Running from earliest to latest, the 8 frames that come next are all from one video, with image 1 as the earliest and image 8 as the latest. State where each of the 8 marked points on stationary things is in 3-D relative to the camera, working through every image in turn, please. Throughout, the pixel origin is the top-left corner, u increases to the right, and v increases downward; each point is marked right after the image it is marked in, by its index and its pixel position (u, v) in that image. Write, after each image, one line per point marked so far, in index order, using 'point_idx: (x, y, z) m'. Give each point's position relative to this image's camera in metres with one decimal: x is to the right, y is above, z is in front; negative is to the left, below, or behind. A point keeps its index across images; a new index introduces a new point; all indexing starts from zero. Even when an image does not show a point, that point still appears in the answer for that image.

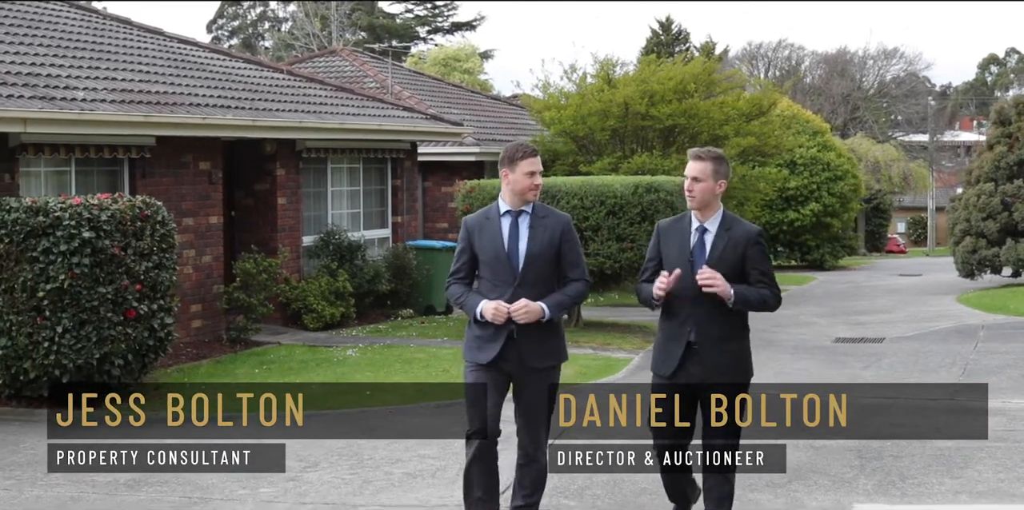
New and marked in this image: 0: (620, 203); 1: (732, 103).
0: (+1.3, +0.6, +13.8) m
1: (+3.7, +2.6, +19.1) m
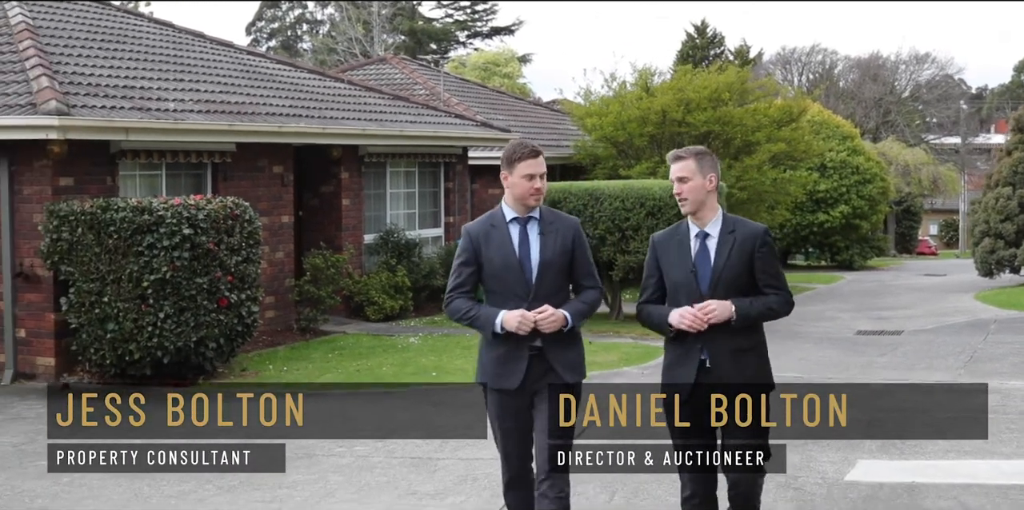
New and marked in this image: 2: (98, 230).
0: (+1.9, +0.7, +14.9) m
1: (+4.5, +2.6, +20.2) m
2: (-3.9, +0.2, +10.7) m
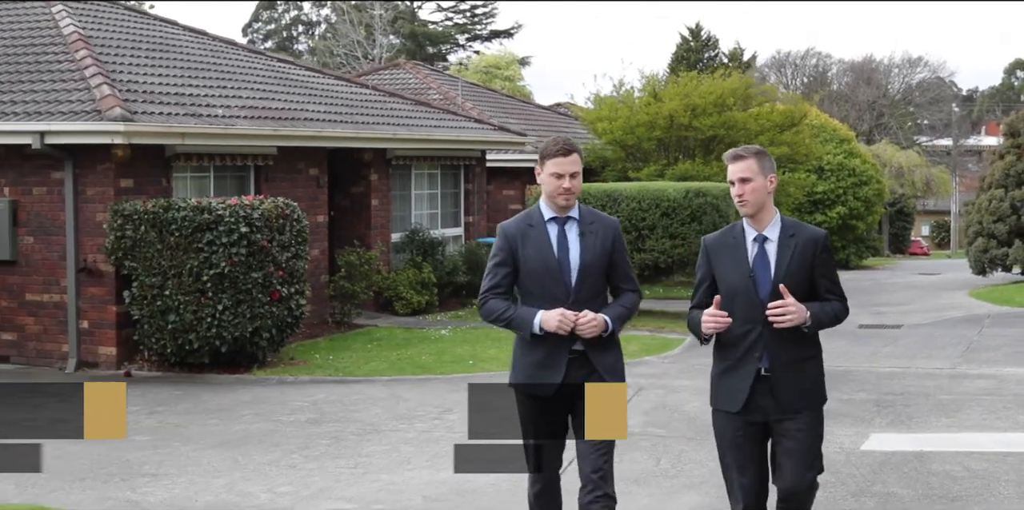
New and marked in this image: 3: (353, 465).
0: (+2.2, +0.7, +15.8) m
1: (+4.7, +2.6, +21.1) m
2: (-3.6, +0.3, +11.6) m
3: (-1.0, -1.3, +7.4) m
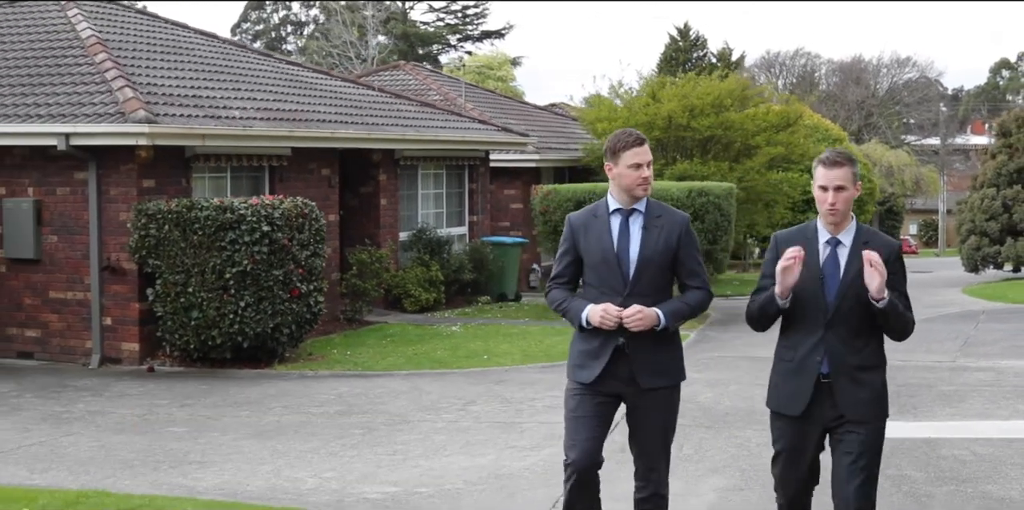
0: (+2.3, +0.7, +16.2) m
1: (+4.7, +2.6, +21.5) m
2: (-3.4, +0.3, +11.9) m
3: (-0.8, -1.3, +7.7) m
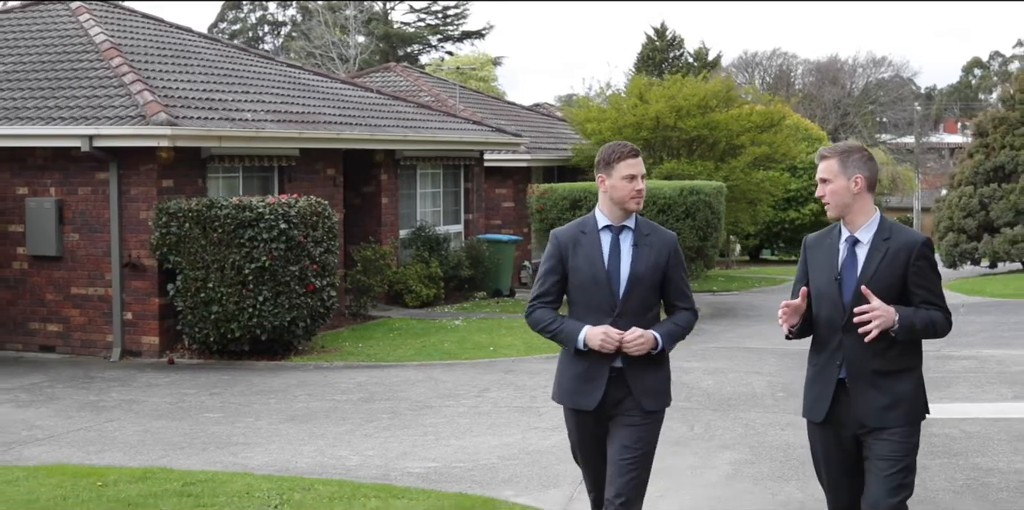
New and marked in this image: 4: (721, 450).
0: (+2.3, +0.8, +16.8) m
1: (+4.6, +2.7, +22.2) m
2: (-3.4, +0.3, +12.4) m
3: (-0.6, -1.3, +8.3) m
4: (+1.4, -1.3, +7.6) m
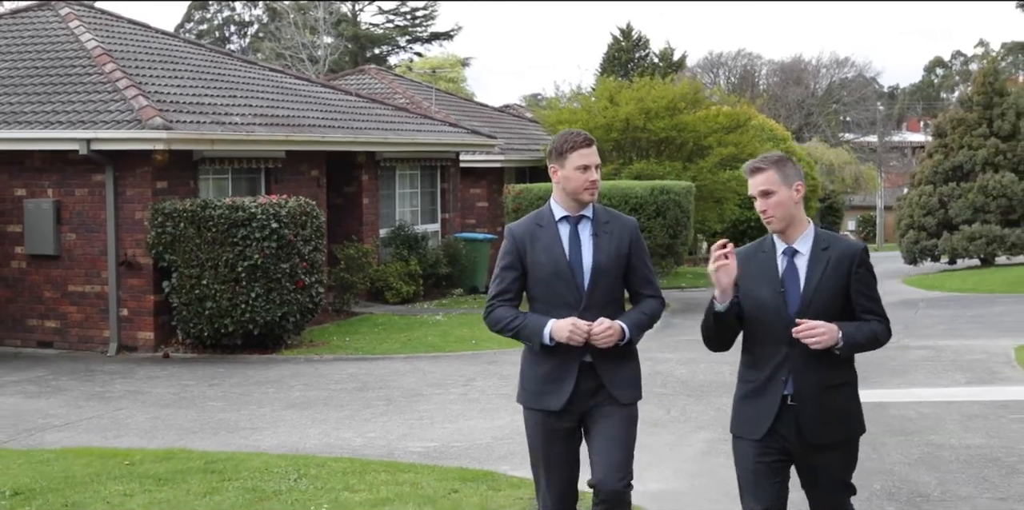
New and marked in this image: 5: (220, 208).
0: (+1.9, +0.8, +17.6) m
1: (+4.1, +2.8, +23.0) m
2: (-3.6, +0.3, +13.0) m
3: (-0.7, -1.3, +8.9) m
4: (+1.3, -1.3, +8.3) m
5: (-3.3, +0.5, +12.9) m
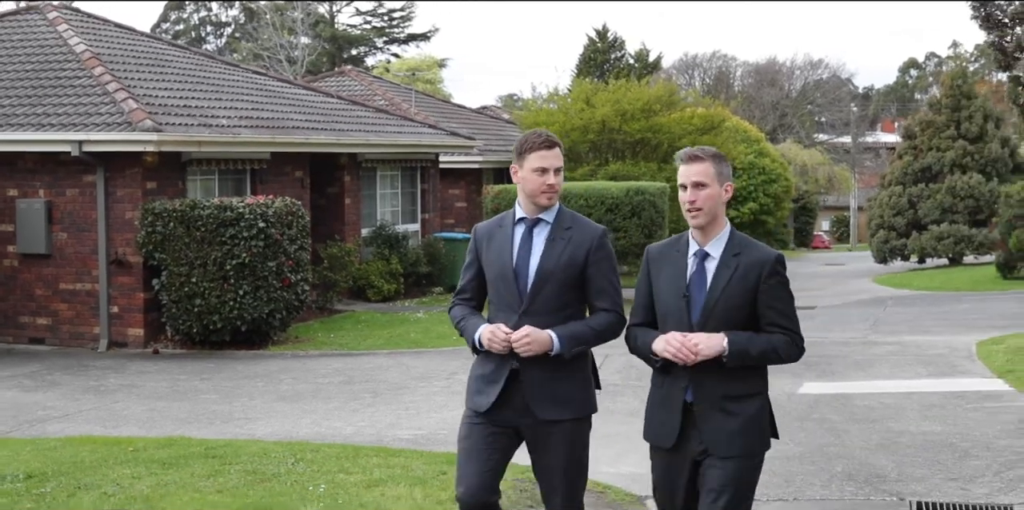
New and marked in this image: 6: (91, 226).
0: (+1.6, +0.8, +18.1) m
1: (+3.6, +2.8, +23.5) m
2: (-3.8, +0.4, +13.4) m
3: (-0.9, -1.3, +9.4) m
4: (+1.2, -1.3, +8.8) m
5: (-3.5, +0.6, +13.3) m
6: (-5.1, +0.4, +13.9) m
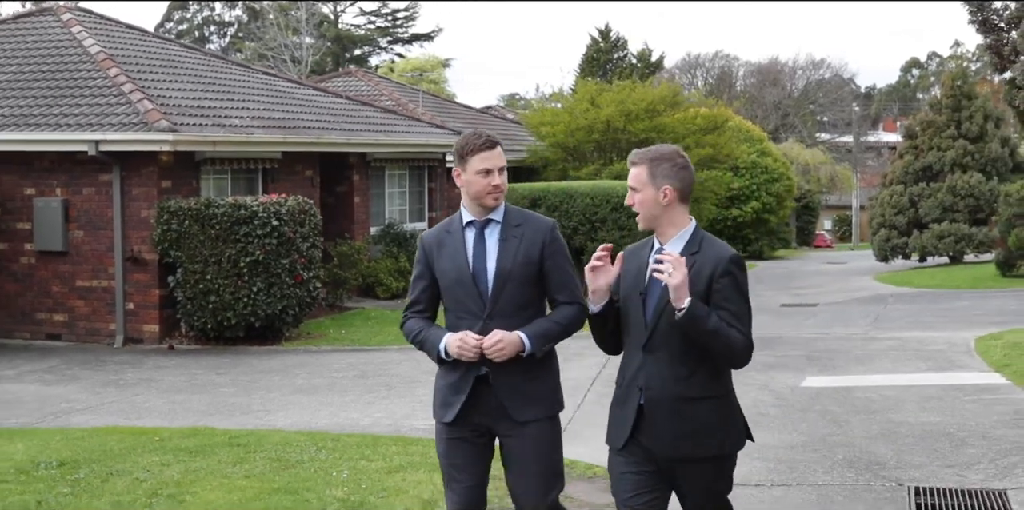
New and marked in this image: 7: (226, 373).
0: (+1.7, +0.9, +18.3) m
1: (+3.7, +2.8, +23.8) m
2: (-3.7, +0.4, +13.6) m
3: (-0.8, -1.2, +9.7) m
4: (+1.3, -1.2, +9.0) m
5: (-3.4, +0.6, +13.6) m
6: (-5.0, +0.4, +14.1) m
7: (-2.9, -1.2, +11.9) m
